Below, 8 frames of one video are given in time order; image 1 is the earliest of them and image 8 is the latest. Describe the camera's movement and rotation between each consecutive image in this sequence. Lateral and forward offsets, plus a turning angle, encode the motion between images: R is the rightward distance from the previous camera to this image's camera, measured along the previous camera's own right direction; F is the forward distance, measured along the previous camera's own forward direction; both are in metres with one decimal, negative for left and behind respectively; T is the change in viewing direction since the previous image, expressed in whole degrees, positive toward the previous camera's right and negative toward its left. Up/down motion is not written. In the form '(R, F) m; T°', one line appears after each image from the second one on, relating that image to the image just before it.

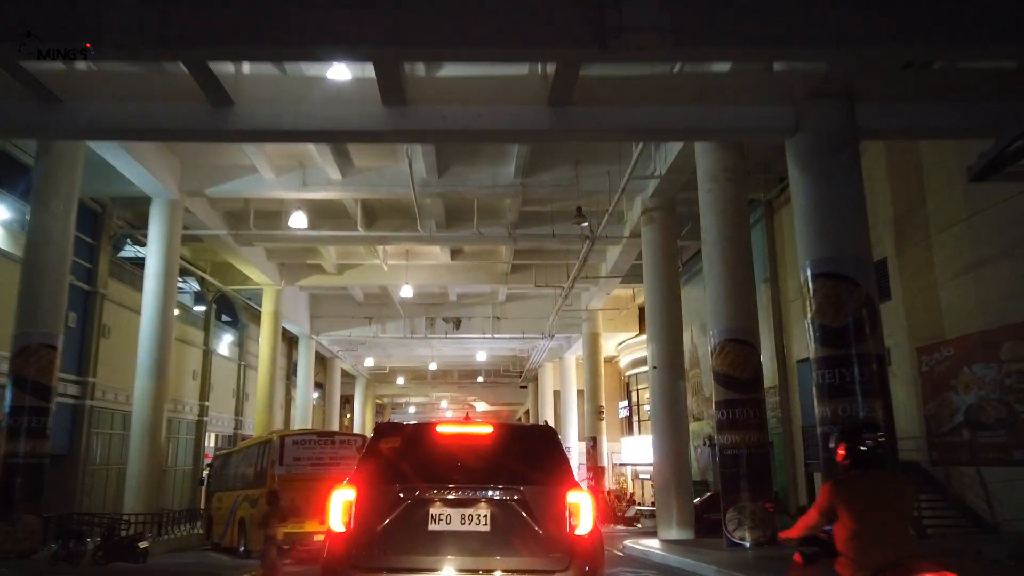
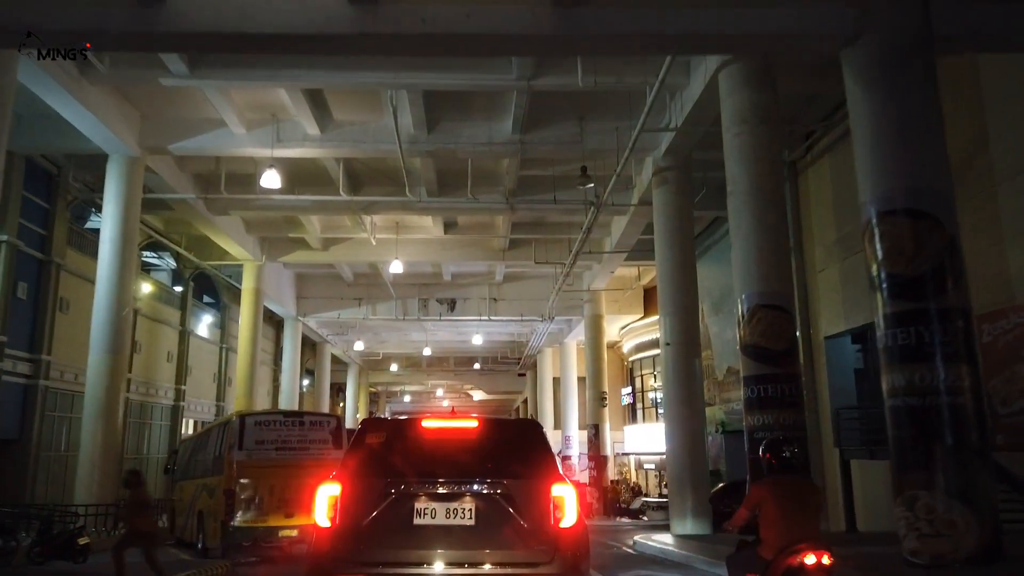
(0.0, +1.9) m; 0°
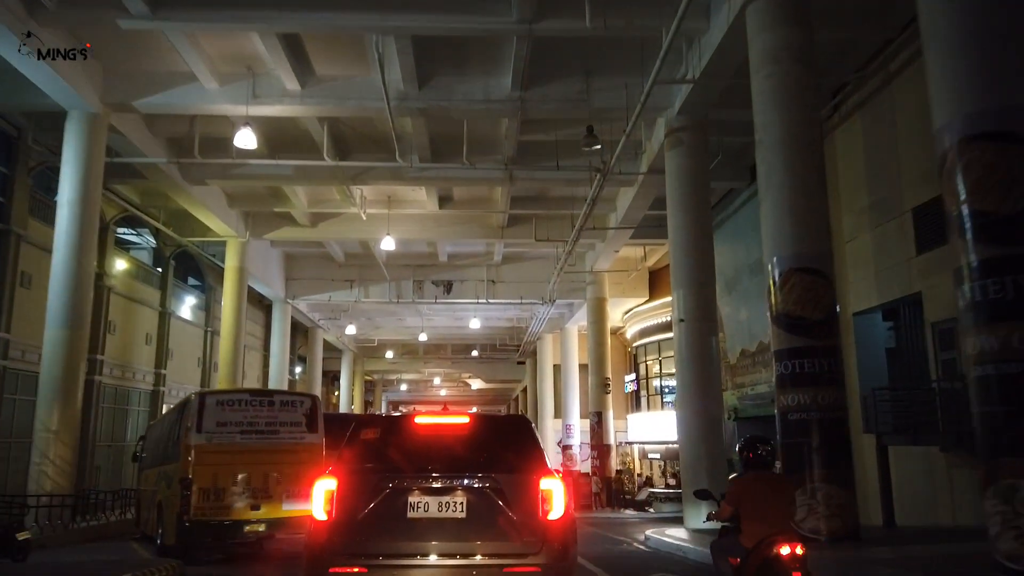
(0.0, +1.5) m; 0°
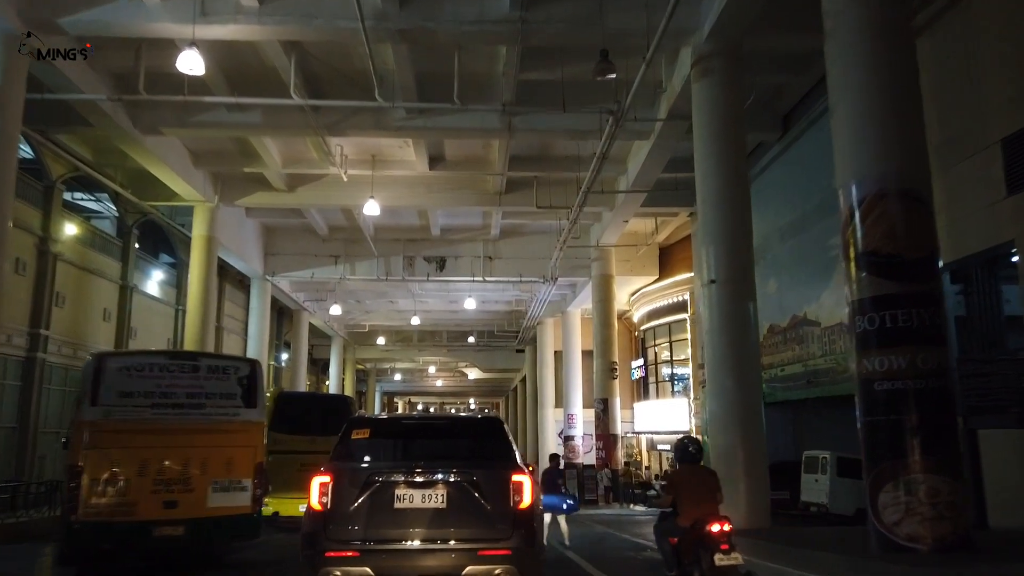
(0.0, +2.6) m; 0°
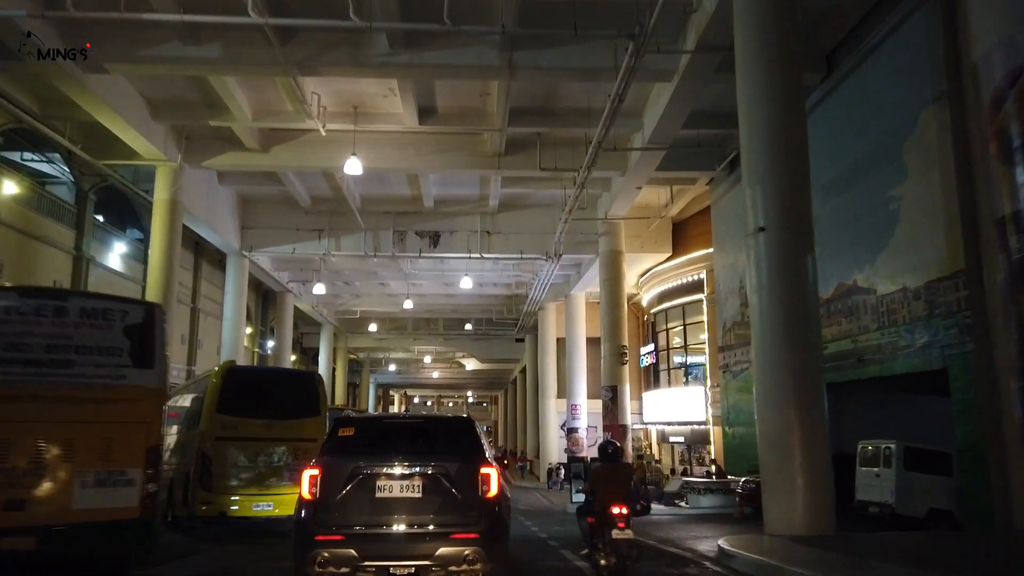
(0.0, +2.5) m; 0°
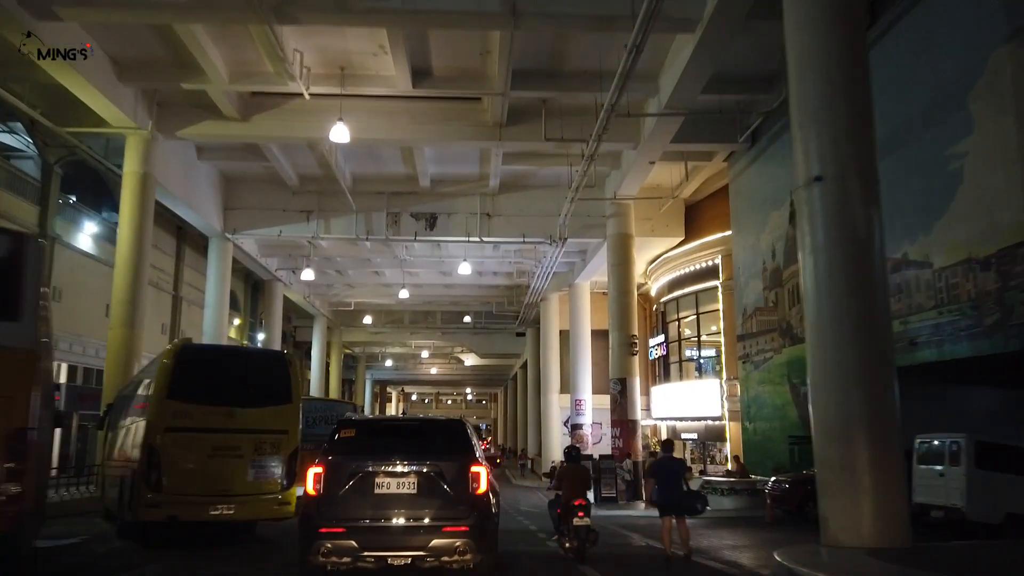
(-0.1, +1.8) m; 0°
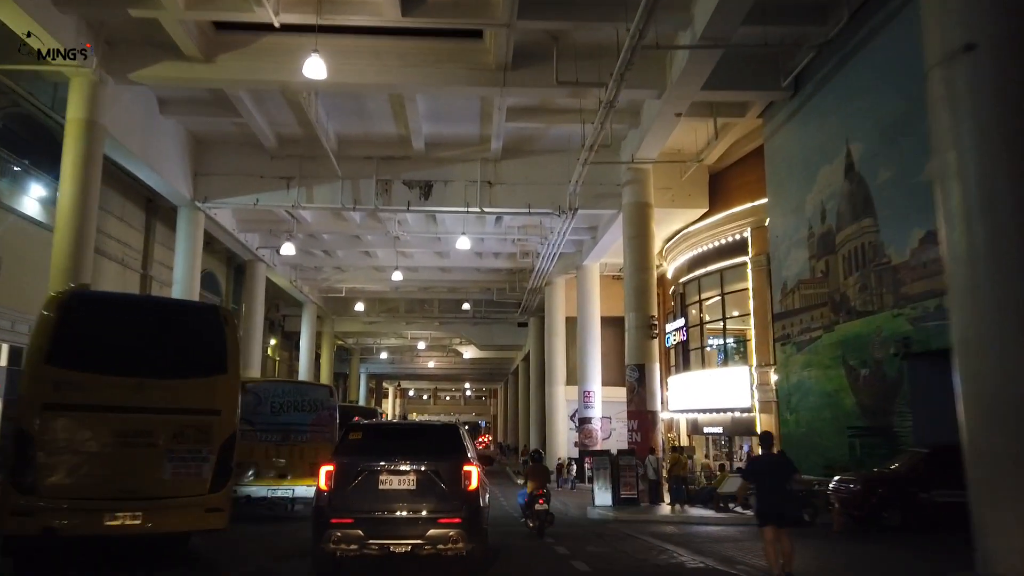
(-0.1, +2.7) m; 0°
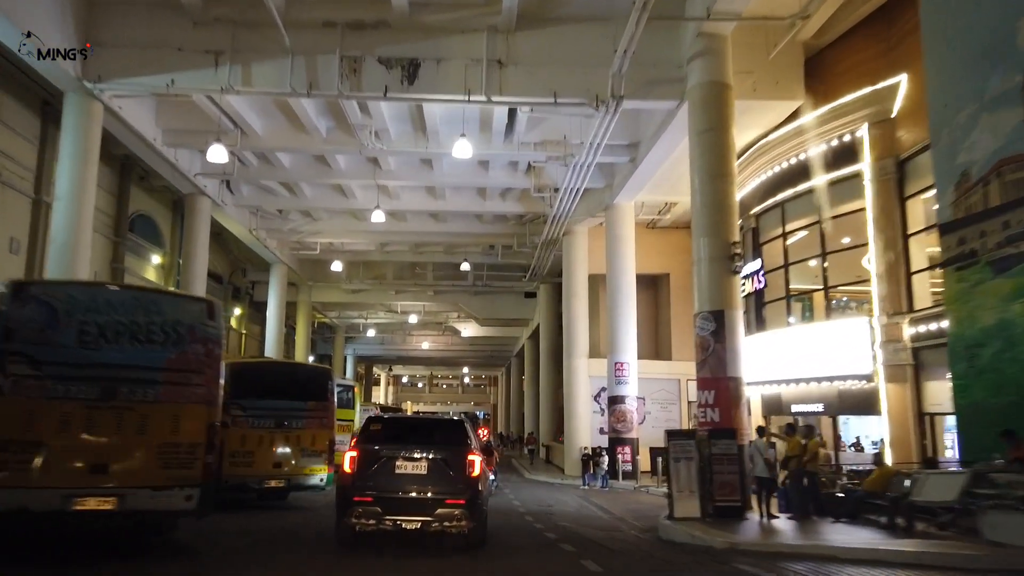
(-0.4, +6.5) m; 0°
